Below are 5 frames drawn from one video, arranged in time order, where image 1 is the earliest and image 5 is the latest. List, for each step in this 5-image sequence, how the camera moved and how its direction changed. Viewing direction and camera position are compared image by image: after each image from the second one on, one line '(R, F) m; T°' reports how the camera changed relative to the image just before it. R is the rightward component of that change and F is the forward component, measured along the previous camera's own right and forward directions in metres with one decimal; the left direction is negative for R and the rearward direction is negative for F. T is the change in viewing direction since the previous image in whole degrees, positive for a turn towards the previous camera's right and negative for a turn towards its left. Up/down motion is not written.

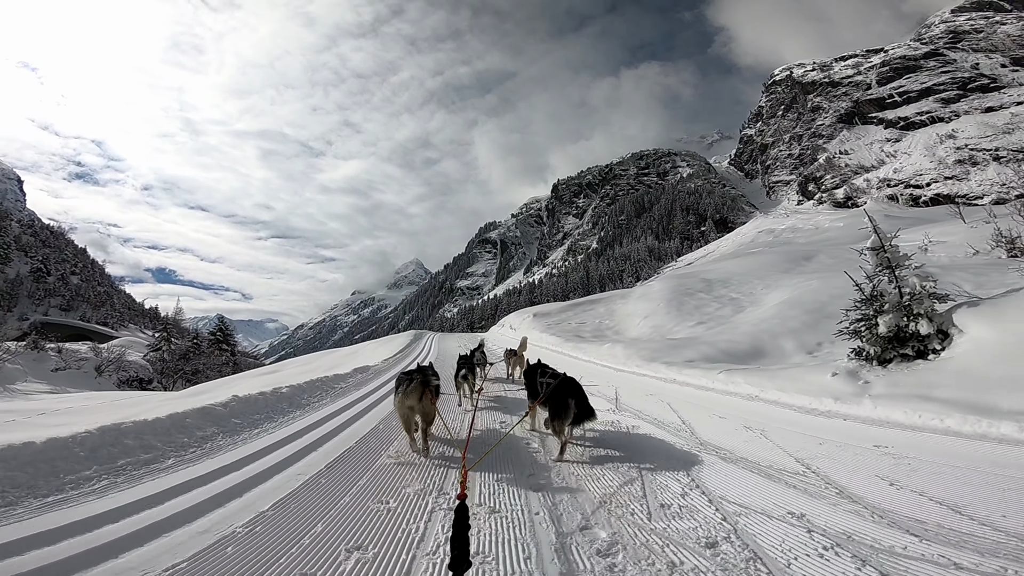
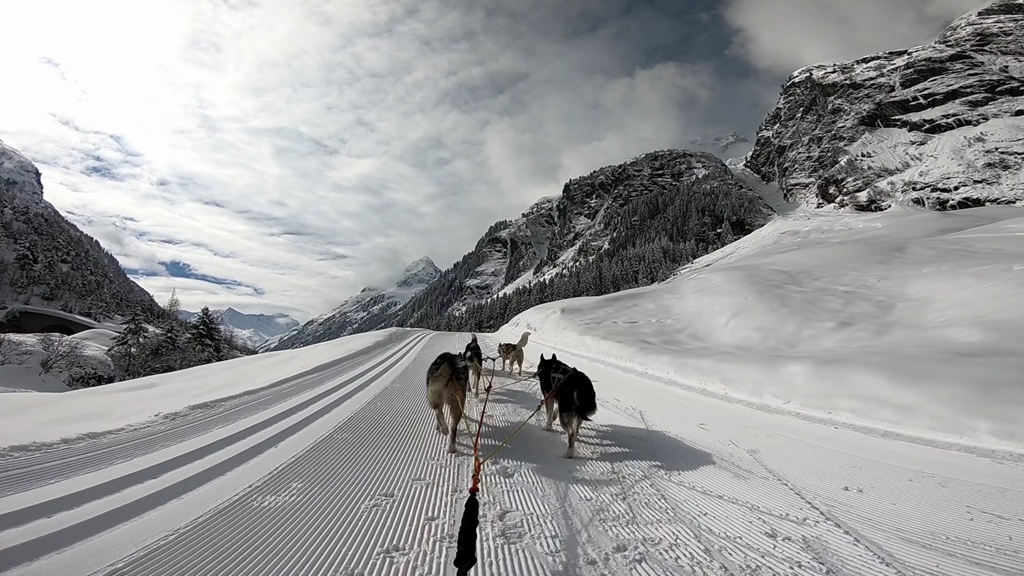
(-0.2, +1.5) m; -1°
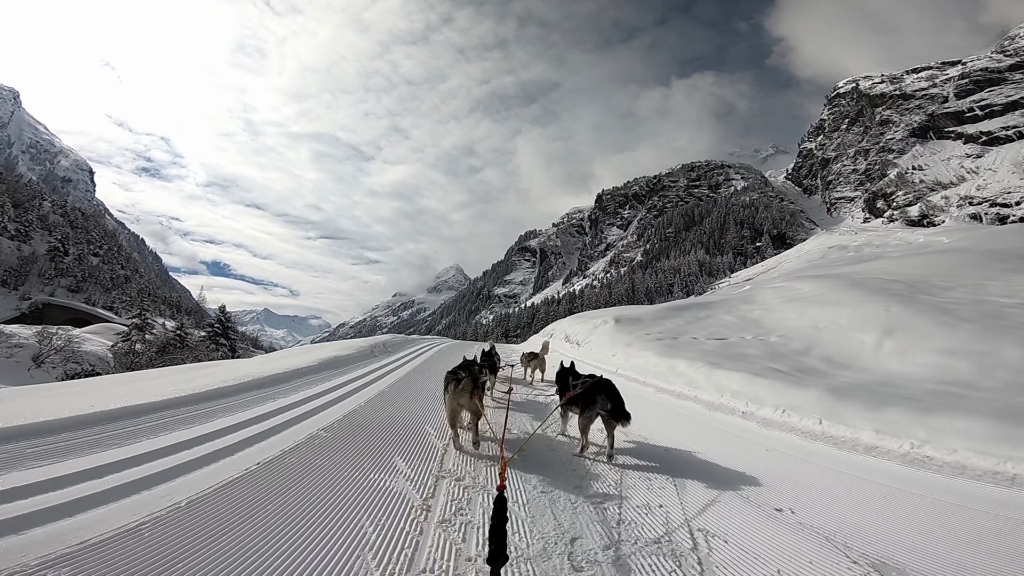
(-0.1, +1.1) m; -4°
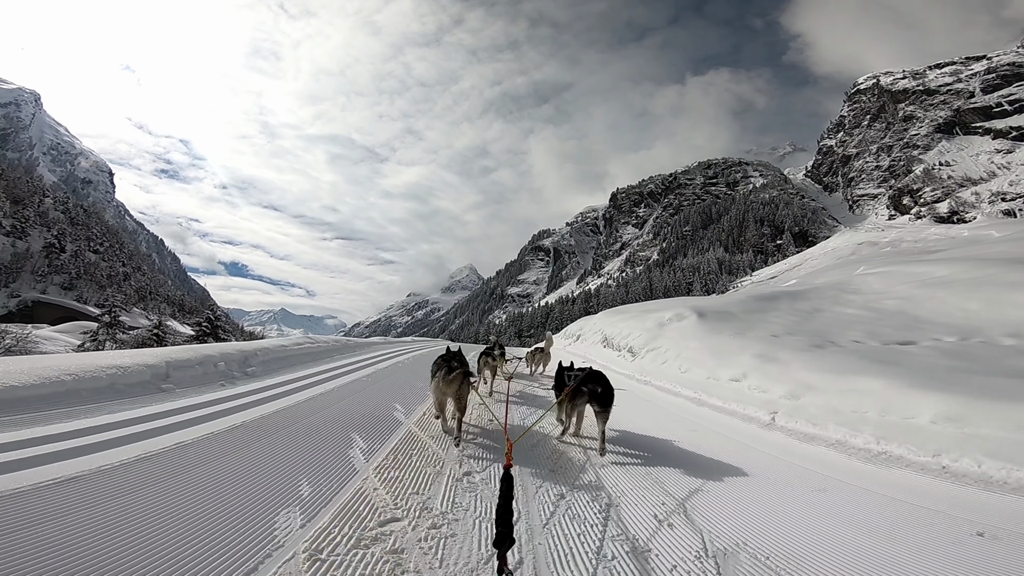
(-0.1, +1.2) m; -2°
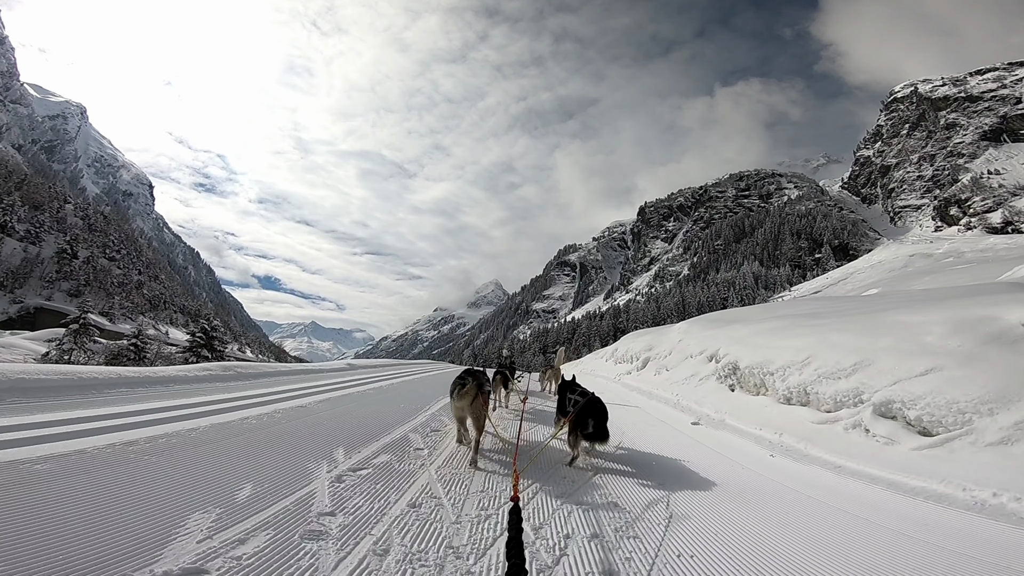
(-0.1, +1.5) m; -3°
